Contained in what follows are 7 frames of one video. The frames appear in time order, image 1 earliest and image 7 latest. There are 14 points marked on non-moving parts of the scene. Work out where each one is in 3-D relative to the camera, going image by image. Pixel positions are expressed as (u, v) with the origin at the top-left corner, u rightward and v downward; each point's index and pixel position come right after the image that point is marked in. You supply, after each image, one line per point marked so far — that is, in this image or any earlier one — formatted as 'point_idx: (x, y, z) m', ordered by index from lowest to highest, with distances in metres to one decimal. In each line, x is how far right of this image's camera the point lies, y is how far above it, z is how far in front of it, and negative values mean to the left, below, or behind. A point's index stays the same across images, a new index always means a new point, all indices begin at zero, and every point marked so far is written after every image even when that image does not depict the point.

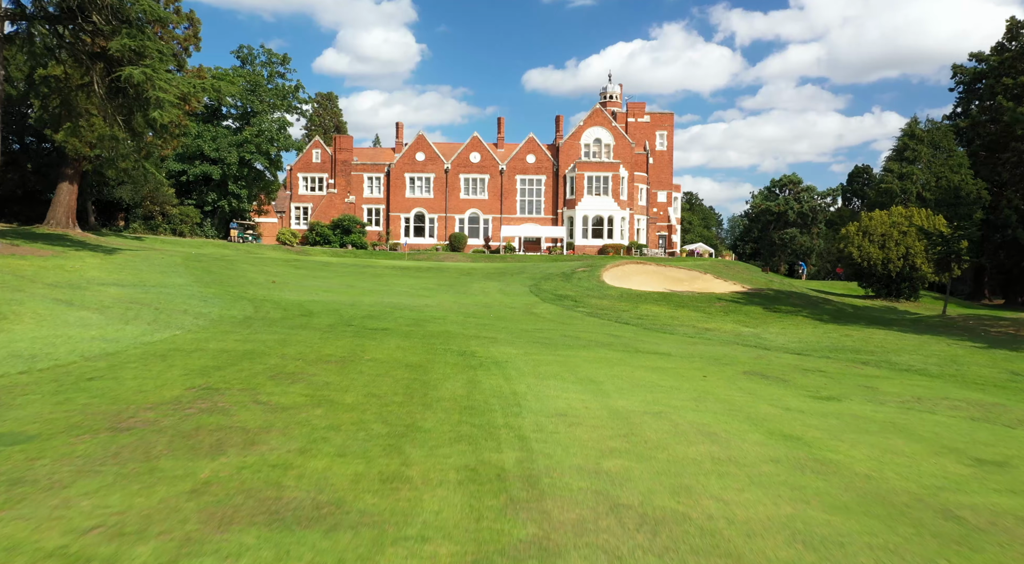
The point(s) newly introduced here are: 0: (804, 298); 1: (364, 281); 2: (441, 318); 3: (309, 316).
0: (+8.7, -0.5, +20.1) m
1: (-4.2, 0.0, +19.3) m
2: (-1.4, -0.7, +13.2) m
3: (-3.7, -0.6, +12.2) m
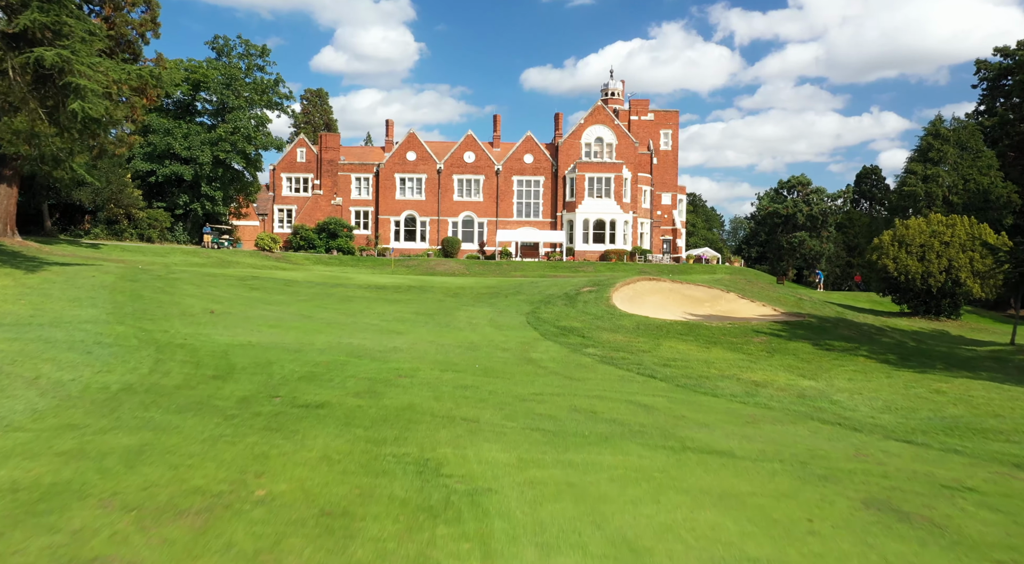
0: (+8.6, -1.1, +16.9) m
1: (-4.4, -0.6, +16.0) m
2: (-1.5, -1.4, +9.9) m
3: (-3.8, -1.3, +8.9) m
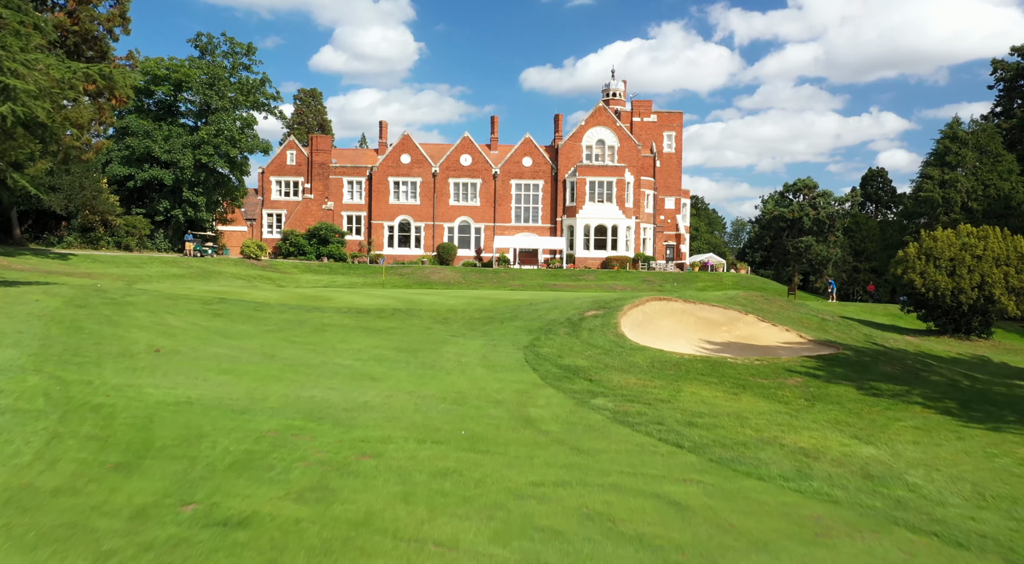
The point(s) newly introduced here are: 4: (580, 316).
0: (+8.5, -1.8, +14.8) m
1: (-4.5, -1.2, +14.0) m
2: (-1.6, -2.0, +7.8) m
3: (-3.9, -1.9, +6.8) m
4: (+1.8, -0.9, +17.9) m
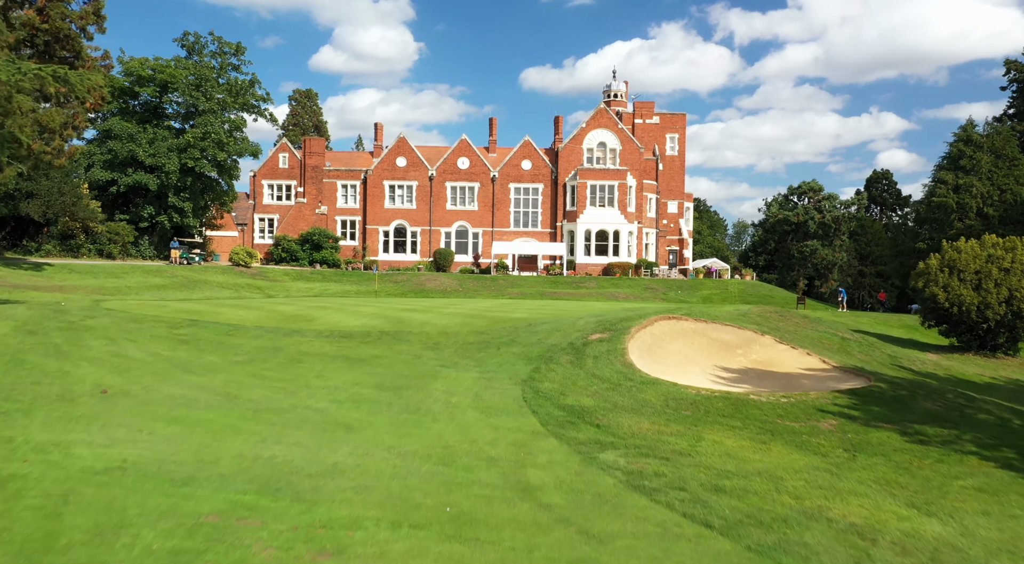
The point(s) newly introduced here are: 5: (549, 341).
0: (+8.4, -2.3, +13.3) m
1: (-4.5, -1.7, +12.5) m
2: (-1.7, -2.5, +6.3) m
3: (-4.0, -2.4, +5.3) m
4: (+1.8, -1.4, +16.4) m
5: (+0.9, -1.5, +16.4) m
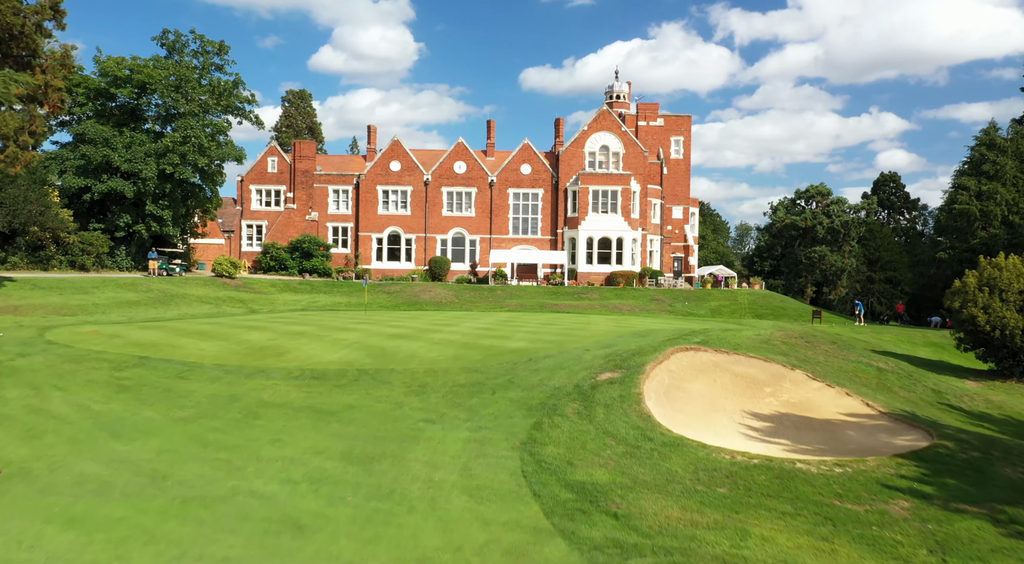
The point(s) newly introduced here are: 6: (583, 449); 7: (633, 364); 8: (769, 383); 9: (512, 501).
0: (+8.4, -3.0, +11.2) m
1: (-4.6, -2.4, +10.3) m
2: (-1.7, -3.2, +4.2) m
3: (-4.0, -3.1, +3.1) m
4: (+1.7, -2.1, +14.2) m
5: (+0.8, -2.1, +14.2) m
6: (+1.2, -2.6, +10.8) m
7: (+2.8, -1.9, +15.6) m
8: (+6.1, -2.4, +16.1) m
9: (0.0, -2.8, +8.8) m
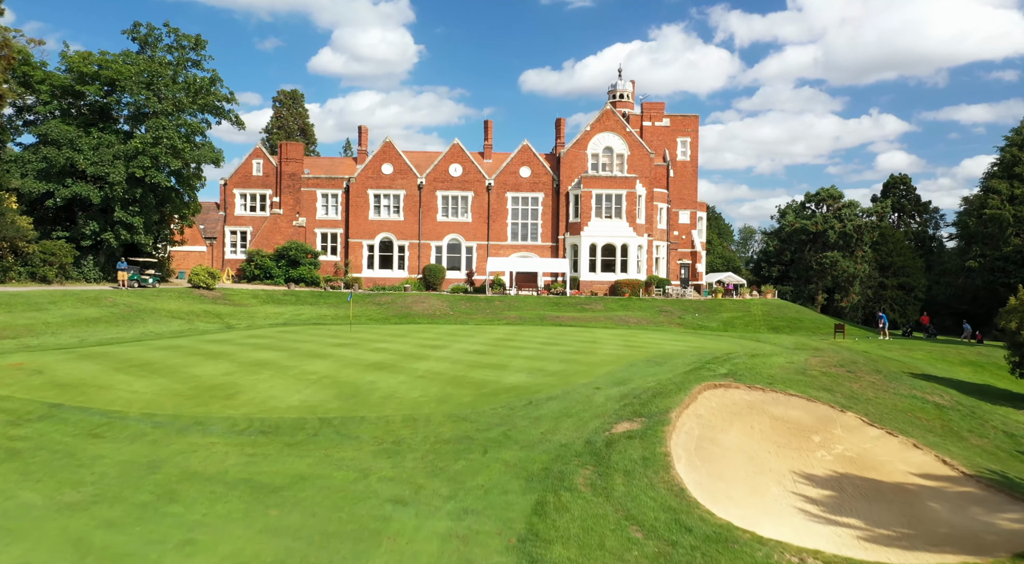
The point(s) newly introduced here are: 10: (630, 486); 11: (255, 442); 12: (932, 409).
0: (+8.3, -3.5, +8.5) m
1: (-4.7, -3.0, +7.6) m
2: (-1.8, -3.7, +1.5) m
3: (-4.1, -3.6, +0.4) m
4: (+1.6, -2.6, +11.5) m
5: (+0.8, -2.7, +11.5) m
6: (+1.1, -3.2, +8.1) m
7: (+2.7, -2.4, +12.9) m
8: (+6.1, -2.9, +13.4) m
9: (-0.1, -3.4, +6.1) m
10: (+1.7, -2.9, +9.9) m
11: (-4.2, -2.6, +11.1) m
12: (+9.9, -3.0, +15.8) m
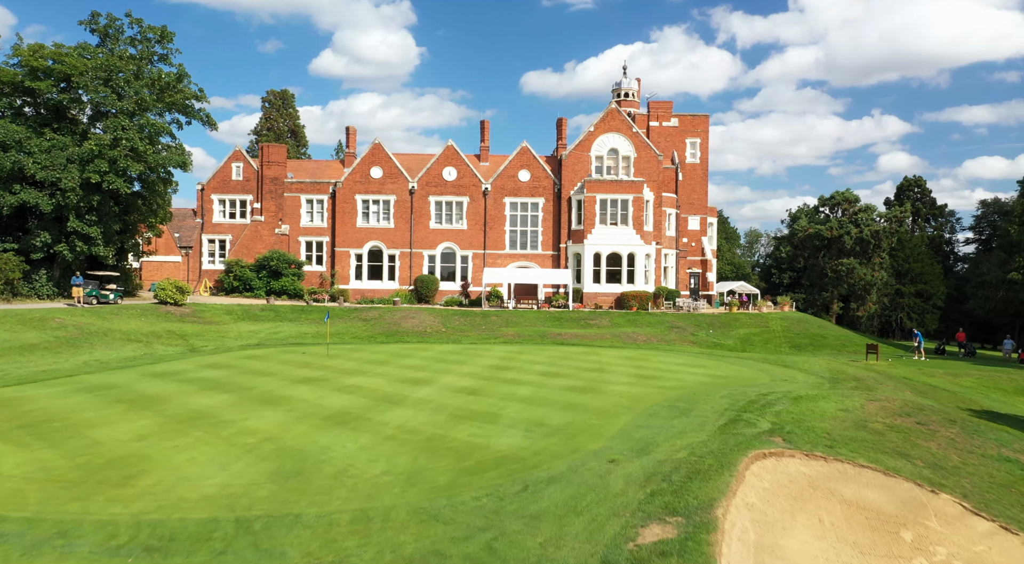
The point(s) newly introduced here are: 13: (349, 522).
0: (+8.1, -4.1, +5.2) m
1: (-4.8, -3.6, +4.3) m
2: (-1.9, -4.4, -1.8) m
3: (-4.2, -4.2, -2.9) m
4: (+1.5, -3.3, +8.2) m
5: (+0.6, -3.3, +8.2) m
6: (+0.9, -3.8, +4.8) m
7: (+2.6, -3.1, +9.6) m
8: (+5.9, -3.6, +10.1) m
9: (-0.2, -4.0, +2.8) m
10: (+1.6, -3.6, +6.6) m
11: (-4.4, -3.3, +7.8) m
12: (+9.7, -3.7, +12.5) m
13: (-2.2, -3.2, +9.1) m
